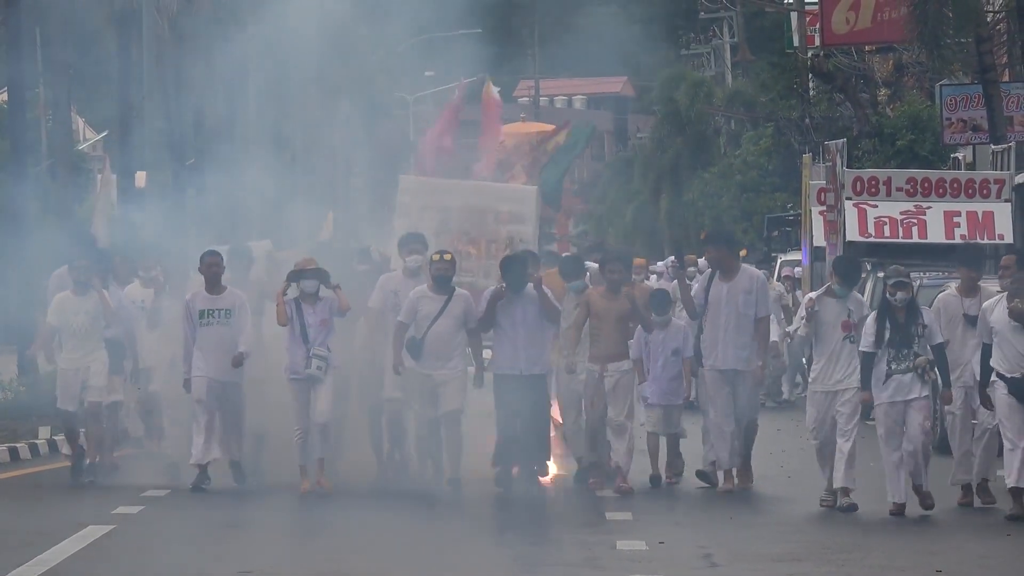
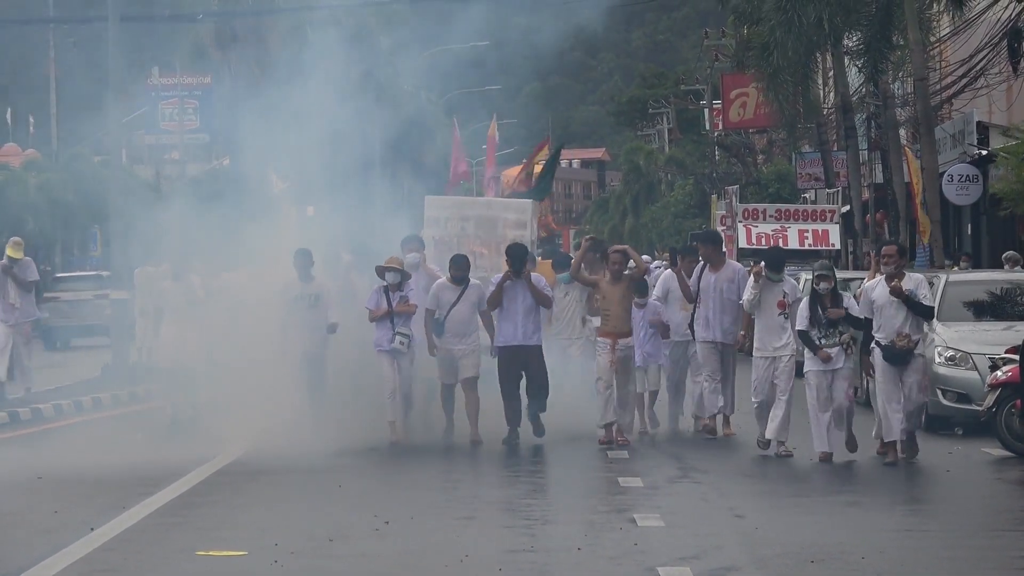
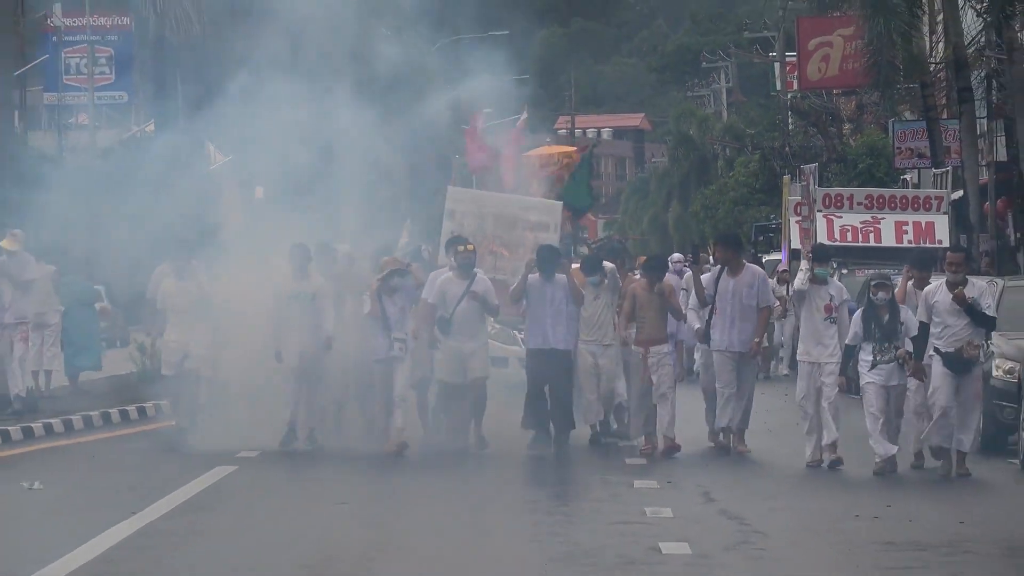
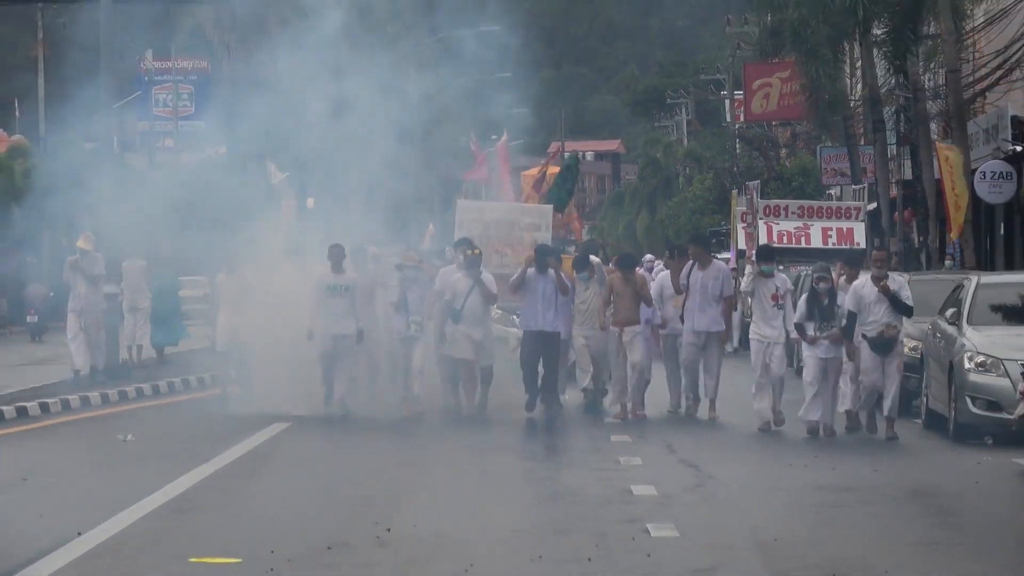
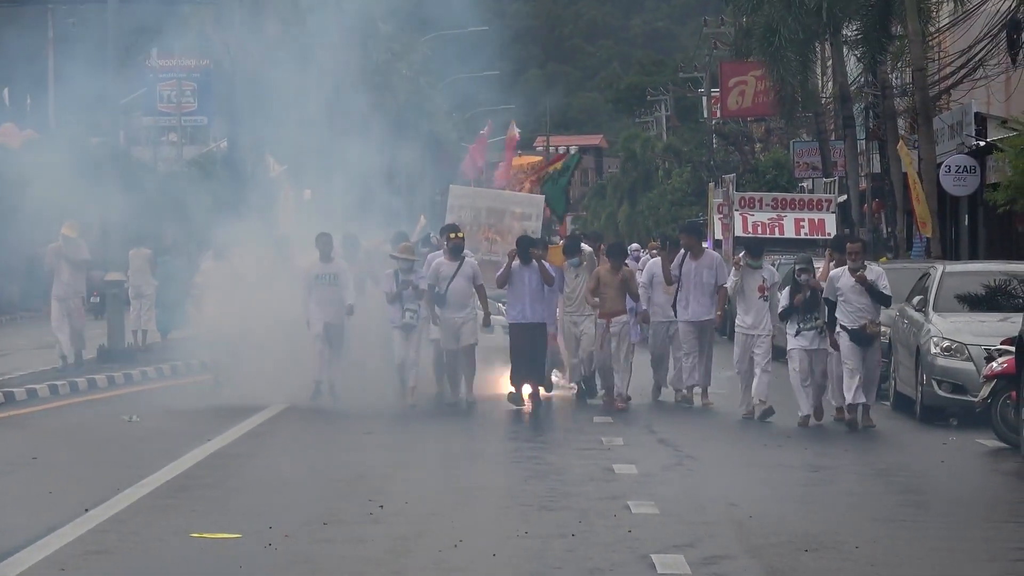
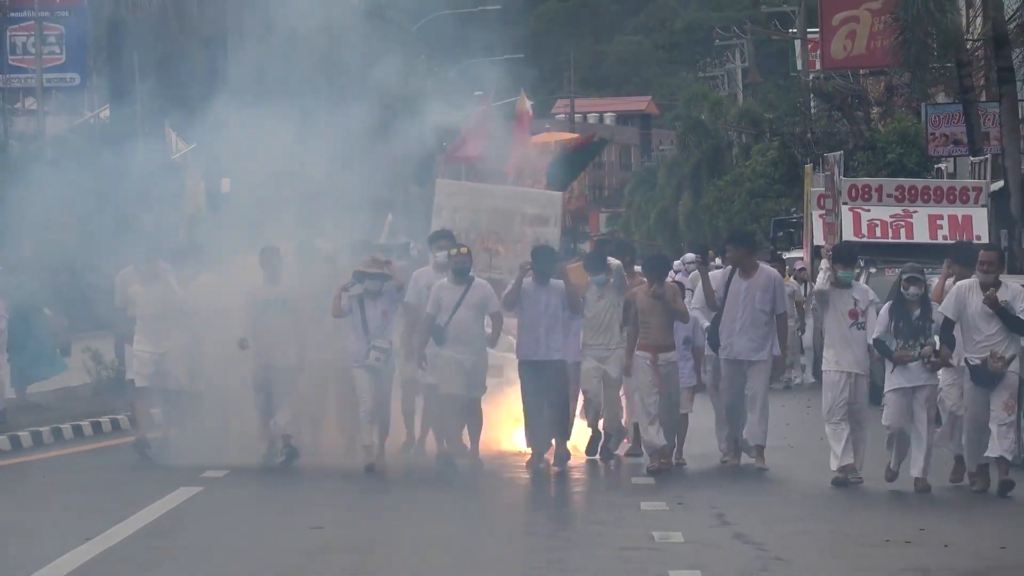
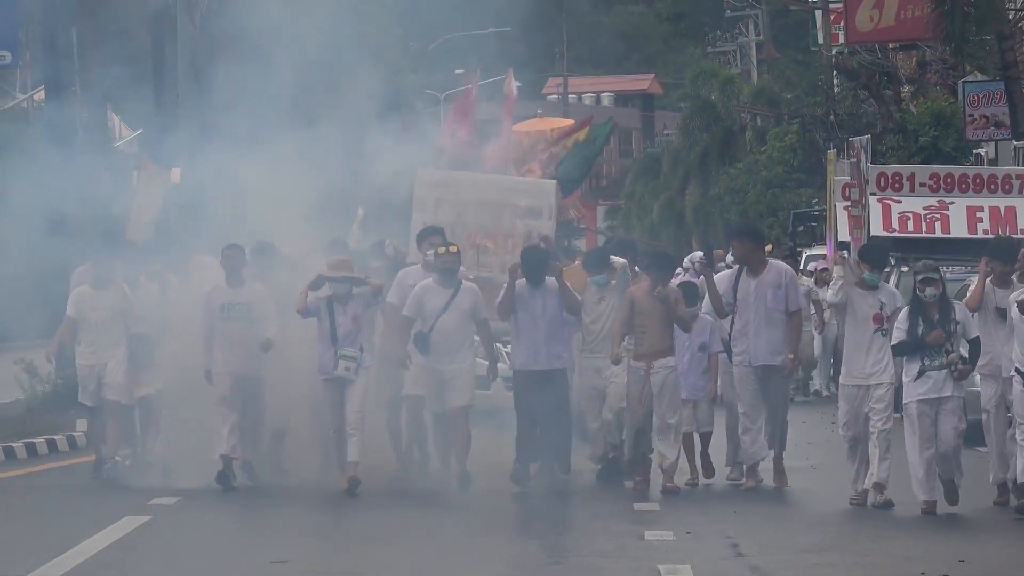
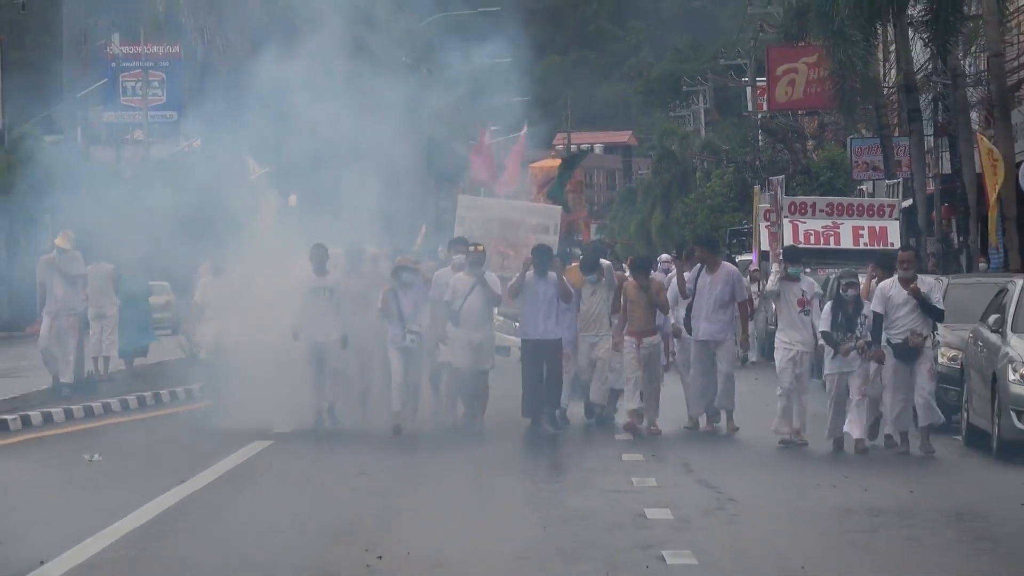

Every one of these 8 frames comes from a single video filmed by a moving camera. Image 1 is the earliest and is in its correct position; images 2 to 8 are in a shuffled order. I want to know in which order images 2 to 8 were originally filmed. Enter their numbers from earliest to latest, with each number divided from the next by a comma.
7, 6, 3, 8, 4, 5, 2
